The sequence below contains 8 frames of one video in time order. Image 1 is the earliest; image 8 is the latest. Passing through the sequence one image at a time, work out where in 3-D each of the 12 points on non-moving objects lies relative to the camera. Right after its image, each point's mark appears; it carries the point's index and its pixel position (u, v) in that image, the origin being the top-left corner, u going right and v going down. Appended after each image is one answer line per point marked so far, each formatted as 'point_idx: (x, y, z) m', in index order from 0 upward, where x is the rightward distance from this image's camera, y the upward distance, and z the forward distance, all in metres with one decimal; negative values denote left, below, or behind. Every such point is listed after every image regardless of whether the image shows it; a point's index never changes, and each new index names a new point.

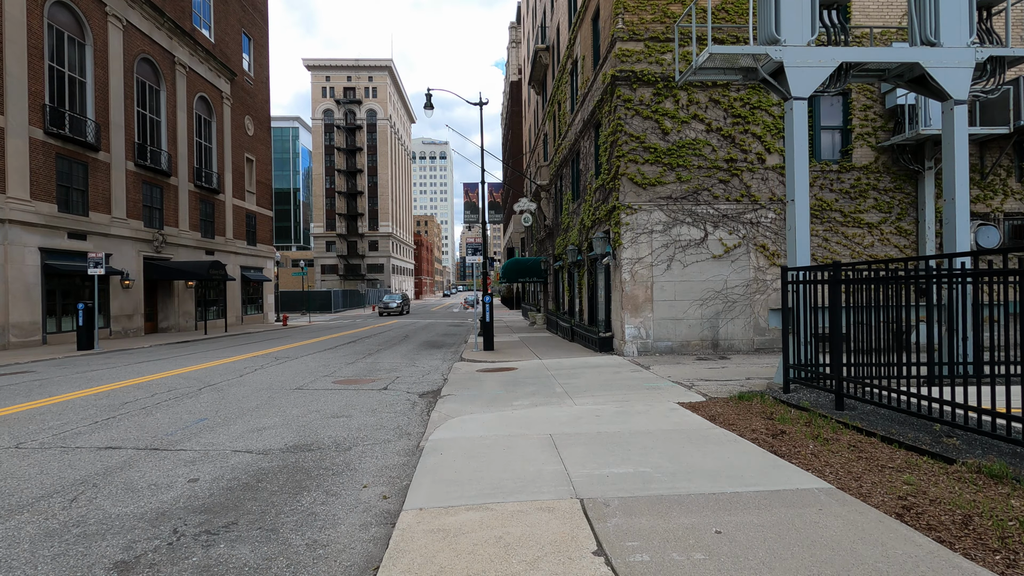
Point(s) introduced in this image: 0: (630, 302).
0: (+3.0, -0.4, +13.7) m
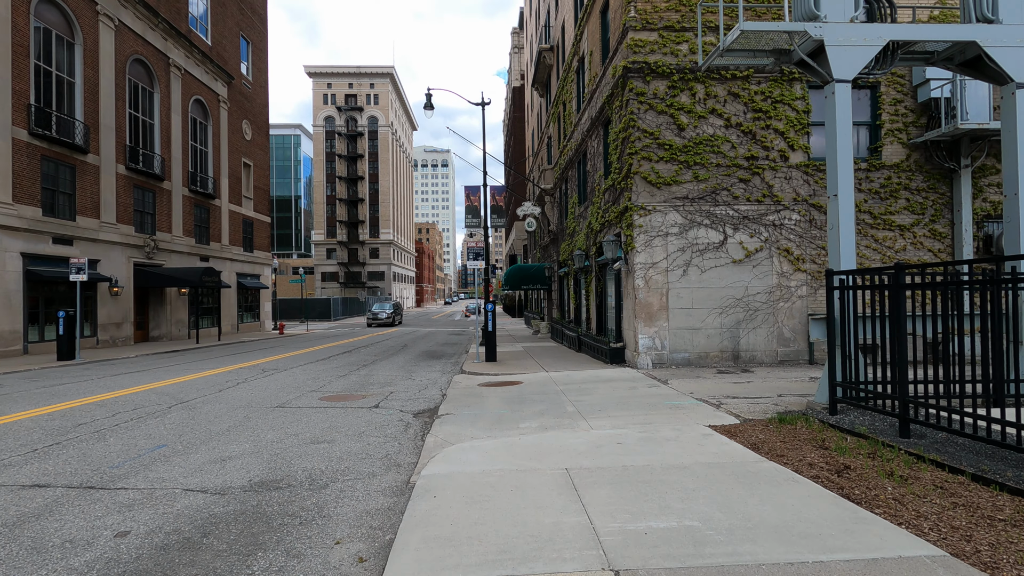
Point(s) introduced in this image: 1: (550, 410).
0: (+3.1, -0.5, +12.7) m
1: (+0.6, -1.9, +8.4) m
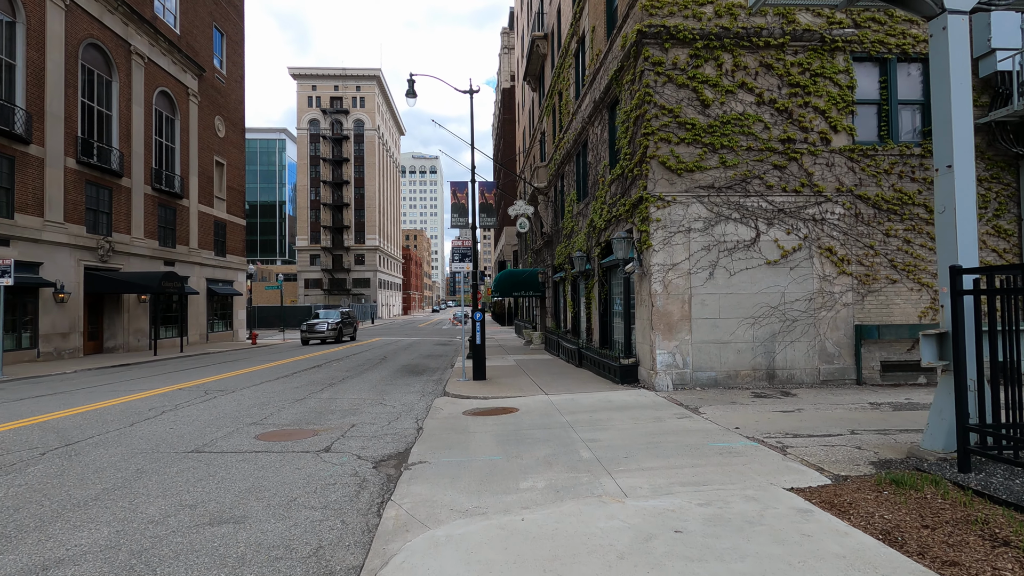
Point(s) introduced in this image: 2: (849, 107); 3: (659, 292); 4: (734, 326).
0: (+3.0, -0.7, +10.6) m
1: (+0.5, -2.0, +6.2) m
2: (+6.9, +3.7, +11.0) m
3: (+2.9, -0.1, +10.7) m
4: (+4.4, -0.8, +10.7) m
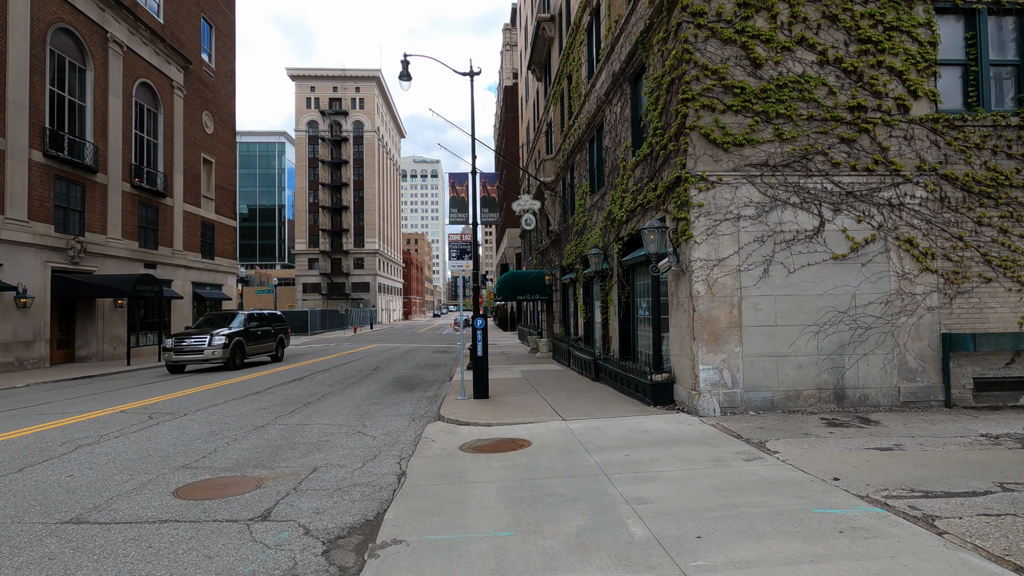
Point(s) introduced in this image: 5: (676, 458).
0: (+3.1, -0.7, +8.6) m
1: (+0.7, -1.9, +4.2) m
2: (+7.1, +3.7, +9.1) m
3: (+3.1, -0.1, +8.6) m
4: (+4.6, -0.8, +8.7) m
5: (+1.9, -2.0, +6.3) m
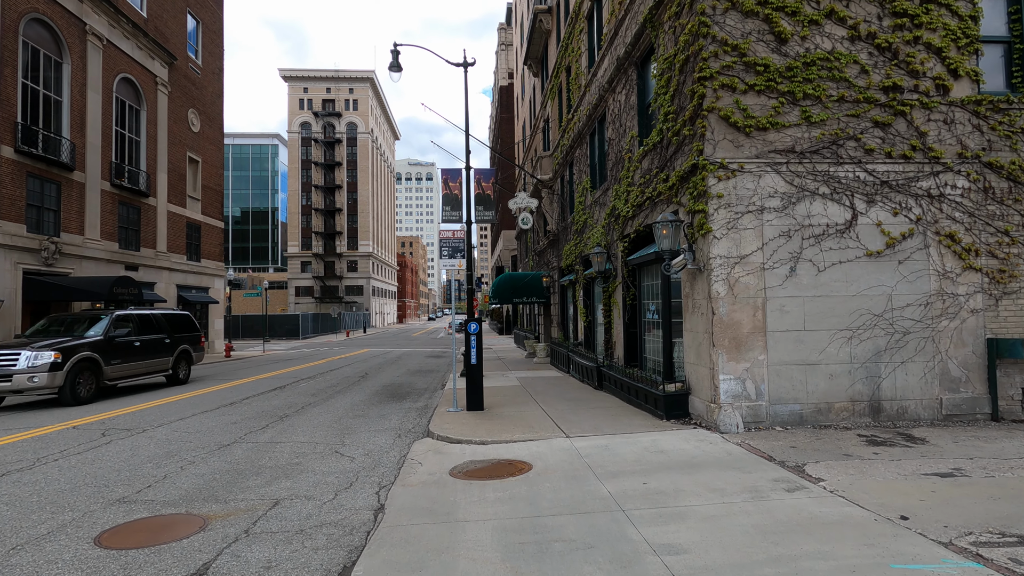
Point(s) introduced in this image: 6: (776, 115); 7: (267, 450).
0: (+3.1, -0.7, +7.7) m
1: (+0.7, -1.9, +3.3) m
2: (+7.0, +3.7, +8.2) m
3: (+3.0, -0.1, +7.7) m
4: (+4.5, -0.8, +7.8) m
5: (+1.9, -2.0, +5.4) m
6: (+3.9, +2.6, +7.9) m
7: (-3.5, -2.3, +7.6) m
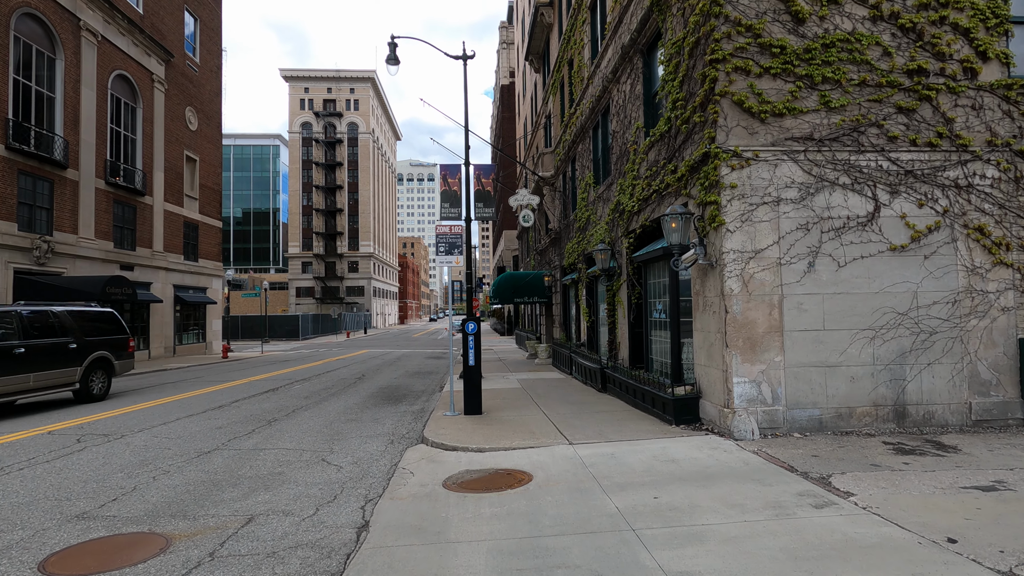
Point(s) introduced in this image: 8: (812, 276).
0: (+3.1, -0.6, +7.2) m
1: (+0.7, -1.9, +2.8) m
2: (+7.0, +3.8, +7.7) m
3: (+3.0, -0.1, +7.2) m
4: (+4.5, -0.7, +7.3) m
5: (+1.9, -1.9, +4.9) m
6: (+3.9, +2.6, +7.4) m
7: (-3.5, -2.2, +7.1) m
8: (+4.1, +0.2, +7.3) m
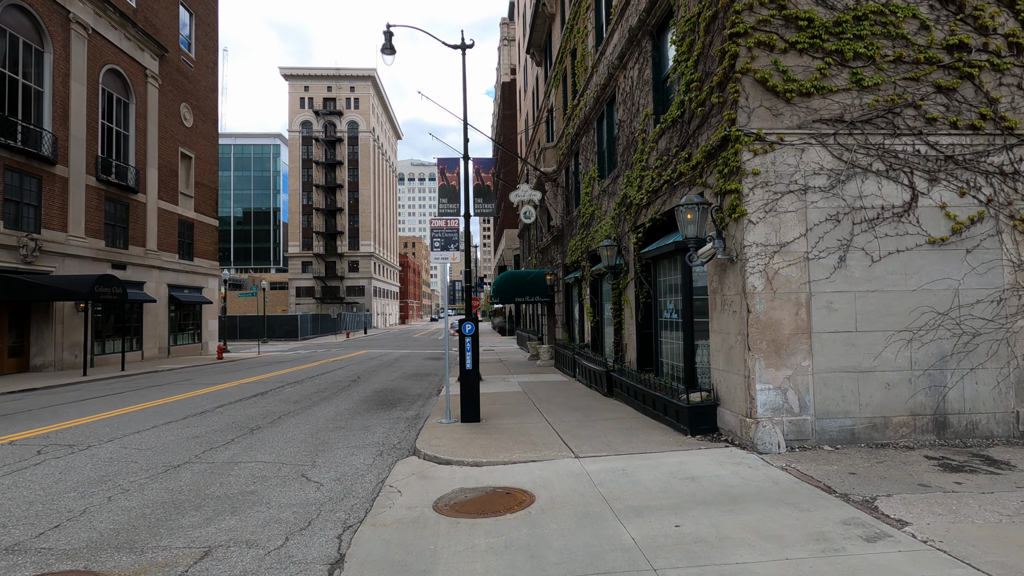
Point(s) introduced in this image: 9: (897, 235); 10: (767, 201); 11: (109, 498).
0: (+3.1, -0.6, +6.5) m
1: (+0.6, -1.8, +2.1) m
2: (+7.0, +3.8, +7.0) m
3: (+3.0, 0.0, +6.5) m
4: (+4.5, -0.7, +6.6) m
5: (+1.9, -1.9, +4.2) m
6: (+3.9, +2.6, +6.7) m
7: (-3.5, -2.2, +6.4) m
8: (+4.1, +0.2, +6.6) m
9: (+4.8, +0.7, +6.7) m
10: (+3.1, +1.1, +6.6) m
11: (-4.1, -2.1, +5.4) m
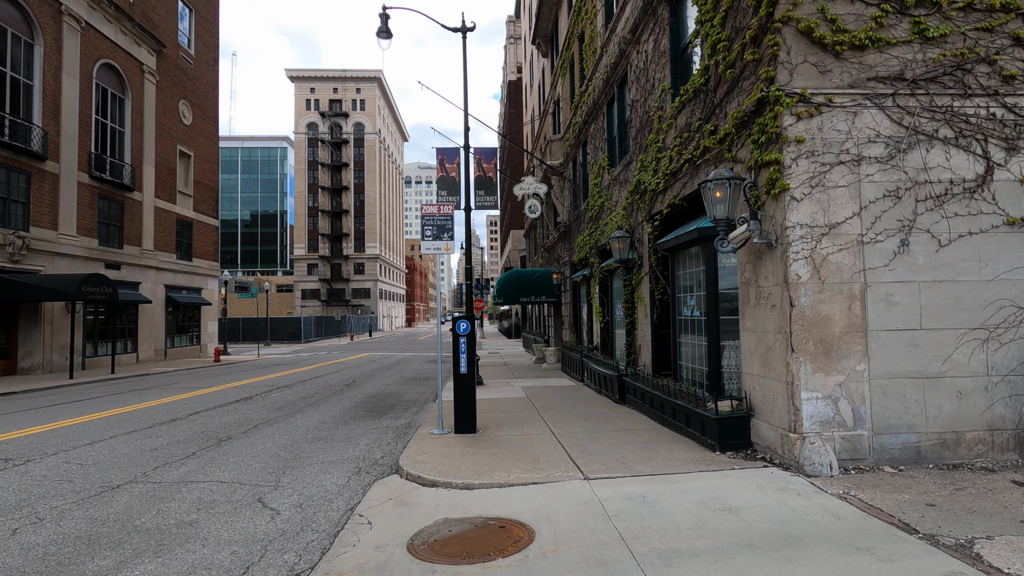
0: (+3.0, -0.5, +5.4) m
1: (+0.6, -1.7, +1.0) m
2: (+7.0, +3.9, +5.9) m
3: (+3.0, +0.1, +5.5) m
4: (+4.5, -0.6, +5.5) m
5: (+1.8, -1.8, +3.1) m
6: (+3.9, +2.8, +5.7) m
7: (-3.5, -2.1, +5.4) m
8: (+4.1, +0.3, +5.5) m
9: (+4.8, +0.8, +5.6) m
10: (+3.1, +1.2, +5.5) m
11: (-4.1, -2.0, +4.5) m
